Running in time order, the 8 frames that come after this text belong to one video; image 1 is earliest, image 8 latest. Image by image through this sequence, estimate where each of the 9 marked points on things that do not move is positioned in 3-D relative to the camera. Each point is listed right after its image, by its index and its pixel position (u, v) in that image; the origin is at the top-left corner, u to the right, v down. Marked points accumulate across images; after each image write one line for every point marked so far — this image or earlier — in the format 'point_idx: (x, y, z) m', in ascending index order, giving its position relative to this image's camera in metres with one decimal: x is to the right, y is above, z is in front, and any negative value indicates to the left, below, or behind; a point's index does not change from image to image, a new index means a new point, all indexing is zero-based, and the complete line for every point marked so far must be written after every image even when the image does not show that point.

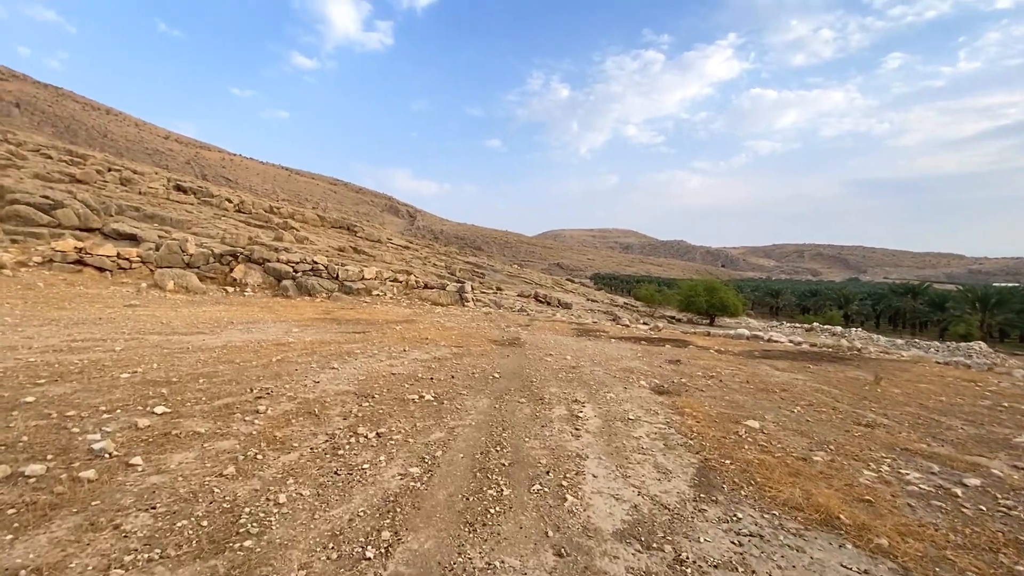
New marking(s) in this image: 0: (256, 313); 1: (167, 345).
0: (-6.8, -0.7, +12.5) m
1: (-5.0, -0.8, +6.9) m
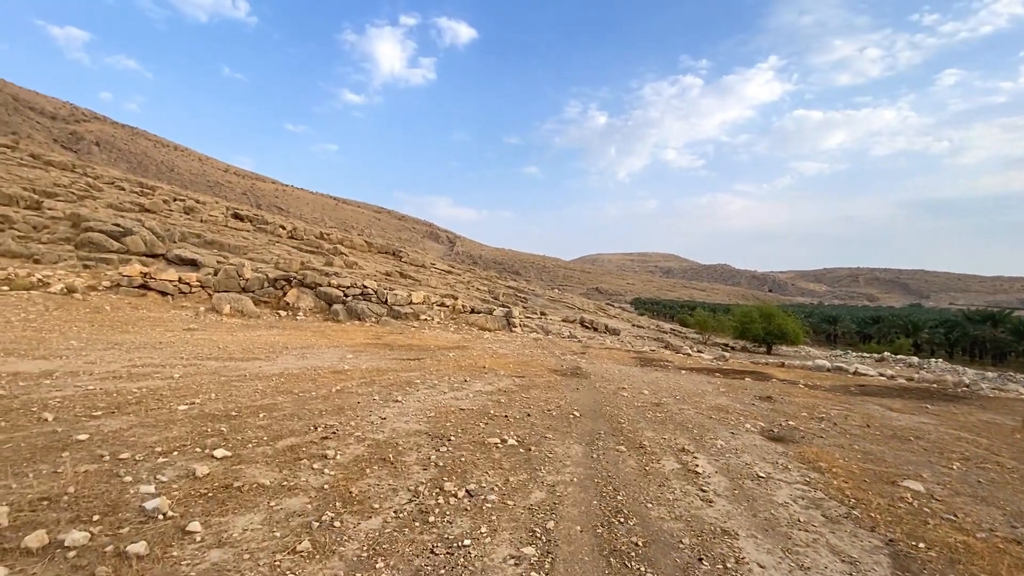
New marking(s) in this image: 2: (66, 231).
0: (-5.3, -1.3, +12.4) m
1: (-4.0, -1.2, +6.7) m
2: (-15.1, +1.9, +16.0) m
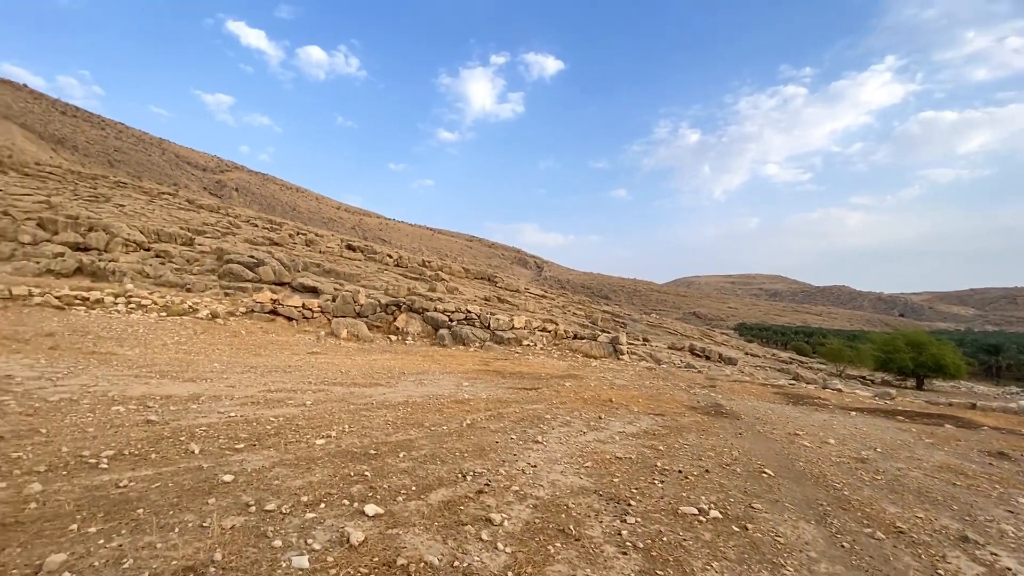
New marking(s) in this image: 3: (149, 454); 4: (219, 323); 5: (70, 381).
0: (-2.4, -1.9, +12.3) m
1: (-2.2, -1.5, +6.5) m
2: (-11.3, +0.9, +17.9) m
3: (-2.7, -1.2, +3.5) m
4: (-8.5, -1.0, +13.6) m
5: (-5.7, -1.2, +6.1) m
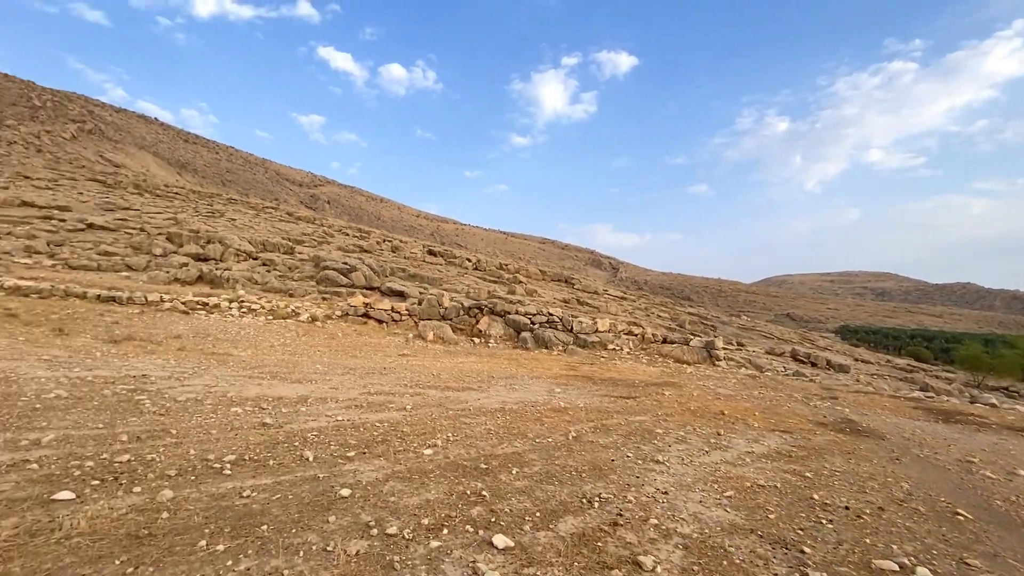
0: (-0.1, -2.0, +12.1) m
1: (-0.8, -1.6, +6.3) m
2: (-8.1, +0.7, +19.0) m
3: (-1.8, -1.3, +3.4) m
4: (-6.0, -1.1, +14.4) m
5: (-4.4, -1.3, +6.5) m
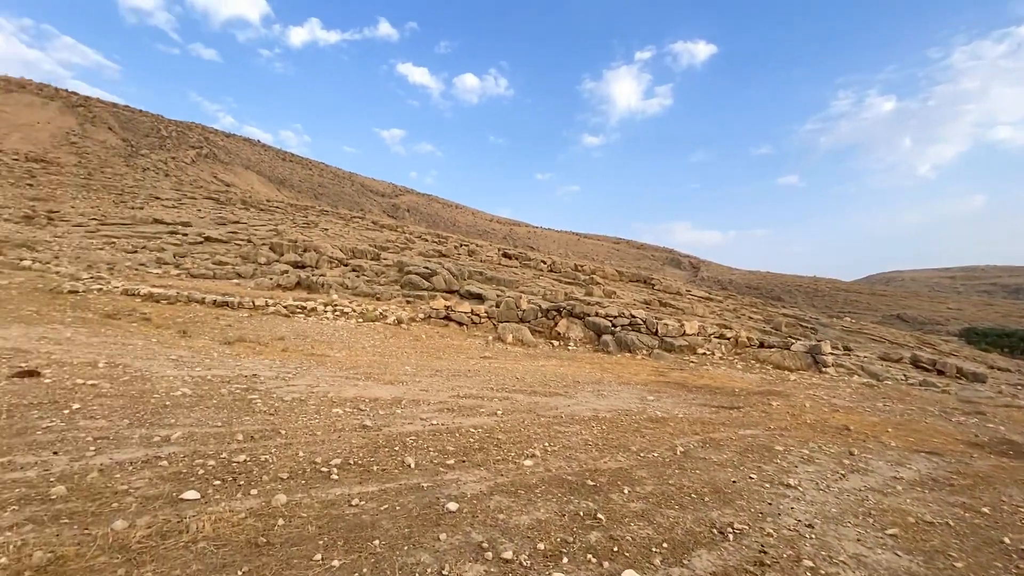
0: (+2.0, -2.0, +11.7) m
1: (+0.4, -1.6, +6.1) m
2: (-4.9, +0.6, +19.8) m
3: (-1.0, -1.3, +3.4) m
4: (-3.5, -1.3, +14.9) m
5: (-3.1, -1.4, +6.9) m
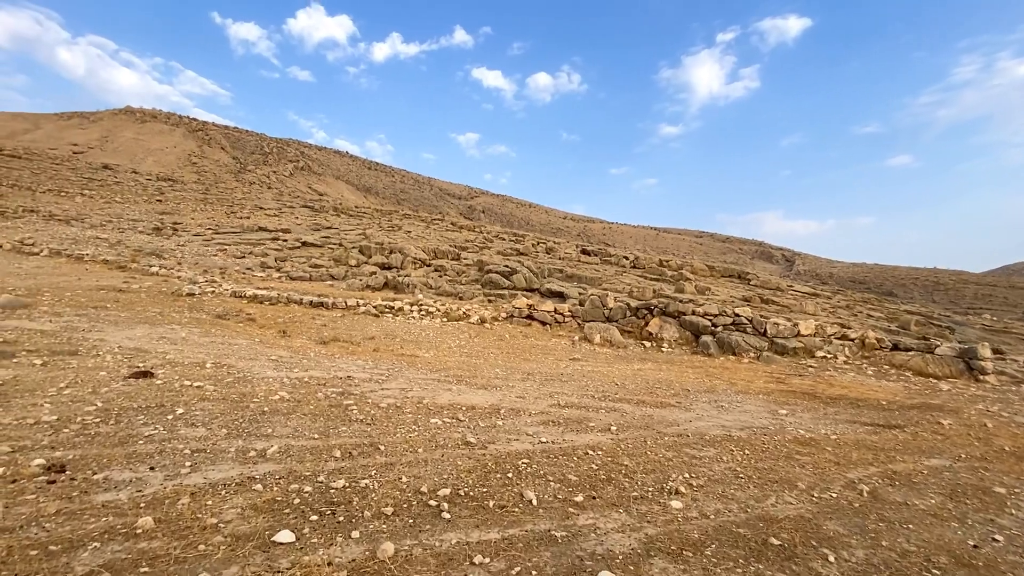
0: (+4.1, -2.0, +10.6) m
1: (+1.6, -1.5, +5.2) m
2: (-1.4, +0.6, +19.6) m
3: (-0.2, -1.3, +2.8) m
4: (-0.7, -1.2, +14.5) m
5: (-1.7, -1.3, +6.6) m
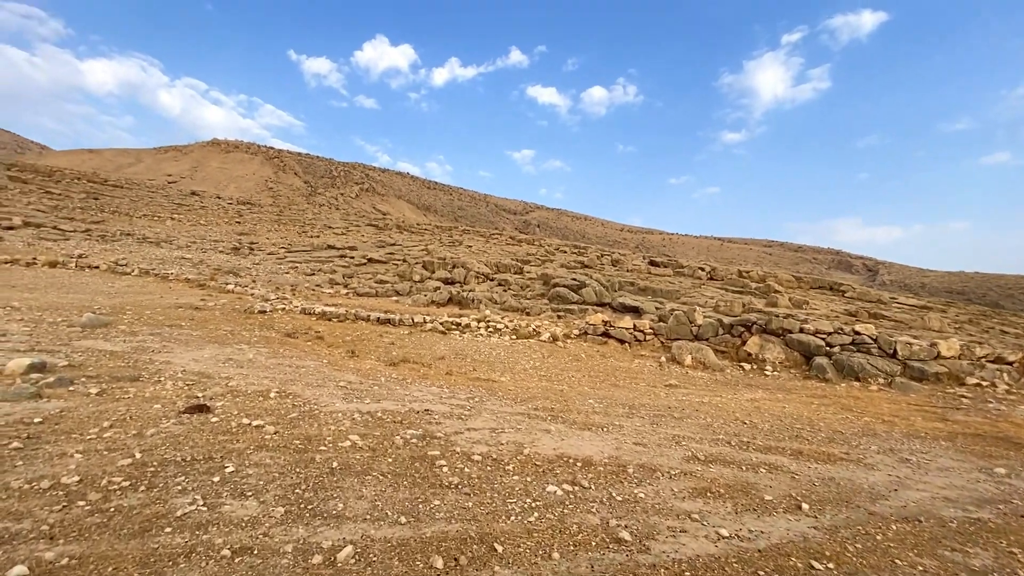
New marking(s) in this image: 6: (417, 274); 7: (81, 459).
0: (+5.9, -2.2, +8.7) m
1: (+2.8, -1.7, +3.7) m
2: (+1.4, 0.0, +18.4) m
3: (+0.7, -1.3, +1.5) m
4: (+1.5, -1.6, +13.2) m
5: (-0.4, -1.5, +5.4) m
6: (-3.6, +0.5, +18.3) m
7: (-3.1, -1.2, +3.4) m
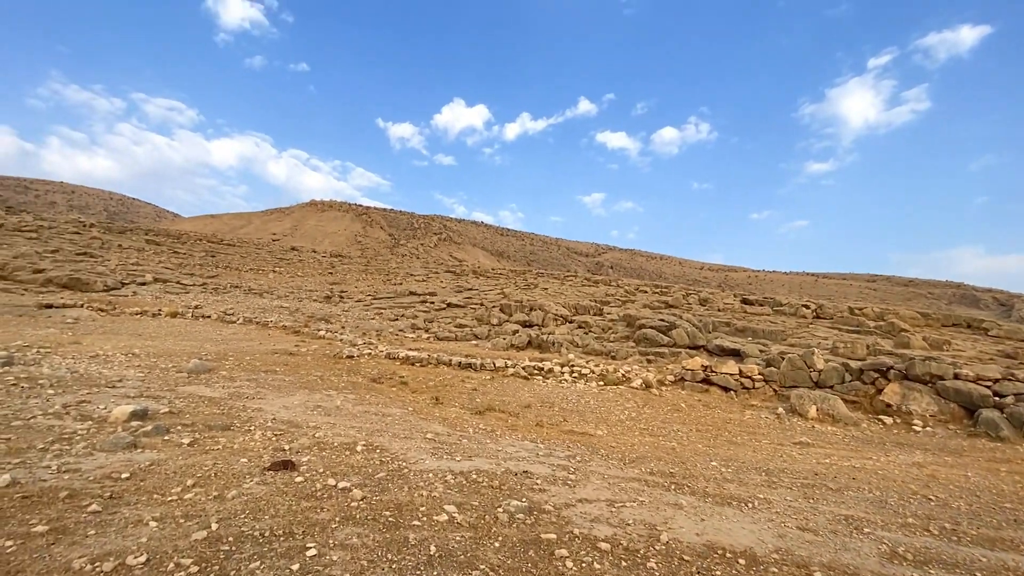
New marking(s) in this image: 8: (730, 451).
0: (+7.4, -2.7, +6.7) m
1: (+3.6, -1.8, +2.3) m
2: (+4.5, -1.5, +17.2) m
3: (+1.2, -1.4, +0.6) m
4: (+3.8, -2.7, +11.9) m
5: (+0.7, -1.9, +4.5) m
6: (-0.4, -1.1, +17.9) m
7: (-2.2, -1.5, +3.0) m
8: (+3.6, -2.6, +7.6) m
